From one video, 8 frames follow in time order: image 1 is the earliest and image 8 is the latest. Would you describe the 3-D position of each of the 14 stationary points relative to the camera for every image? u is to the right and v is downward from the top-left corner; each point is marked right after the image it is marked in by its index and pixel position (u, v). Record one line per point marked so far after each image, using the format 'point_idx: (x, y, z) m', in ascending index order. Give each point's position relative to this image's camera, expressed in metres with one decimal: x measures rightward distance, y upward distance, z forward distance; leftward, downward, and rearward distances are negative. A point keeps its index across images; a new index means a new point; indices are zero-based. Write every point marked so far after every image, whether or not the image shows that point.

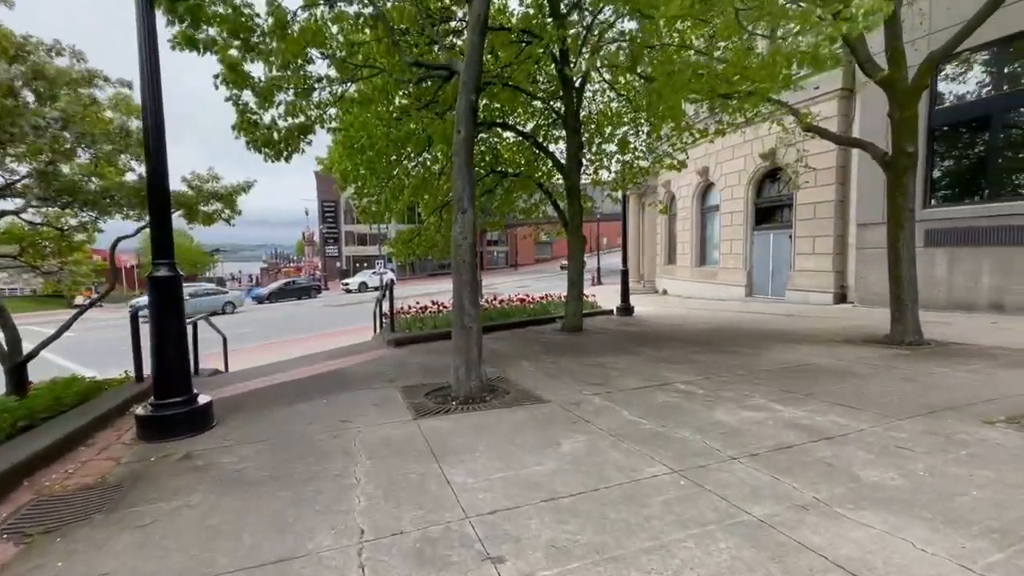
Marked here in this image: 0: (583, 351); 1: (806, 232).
0: (+1.2, -1.0, +7.8) m
1: (+9.8, +1.9, +15.9) m
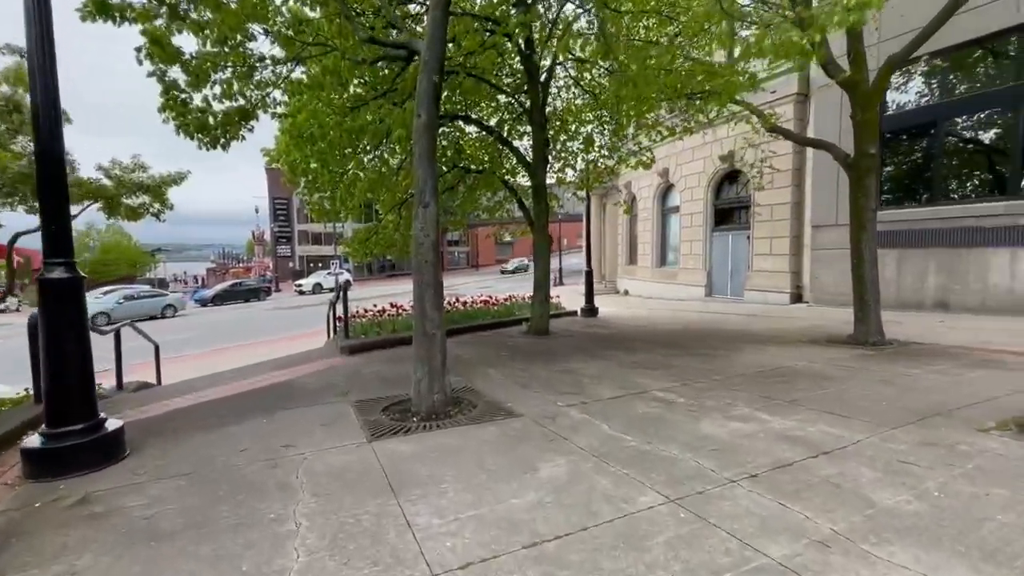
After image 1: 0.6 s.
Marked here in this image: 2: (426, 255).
0: (+0.6, -1.1, +7.4) m
1: (+8.5, +1.8, +16.2) m
2: (-0.8, +0.3, +4.7) m
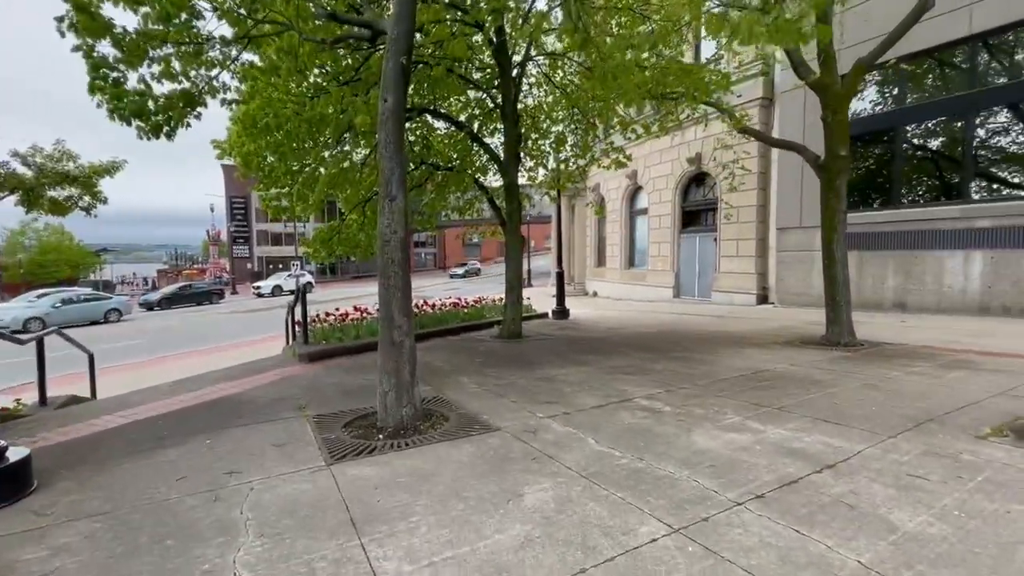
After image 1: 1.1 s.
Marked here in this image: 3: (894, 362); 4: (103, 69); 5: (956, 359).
0: (+0.2, -1.1, +7.1) m
1: (+7.5, +1.8, +16.4) m
2: (-1.1, +0.3, +4.2) m
3: (+5.2, -1.0, +6.5) m
4: (-4.4, +2.4, +5.2) m
5: (+5.9, -0.9, +6.4) m
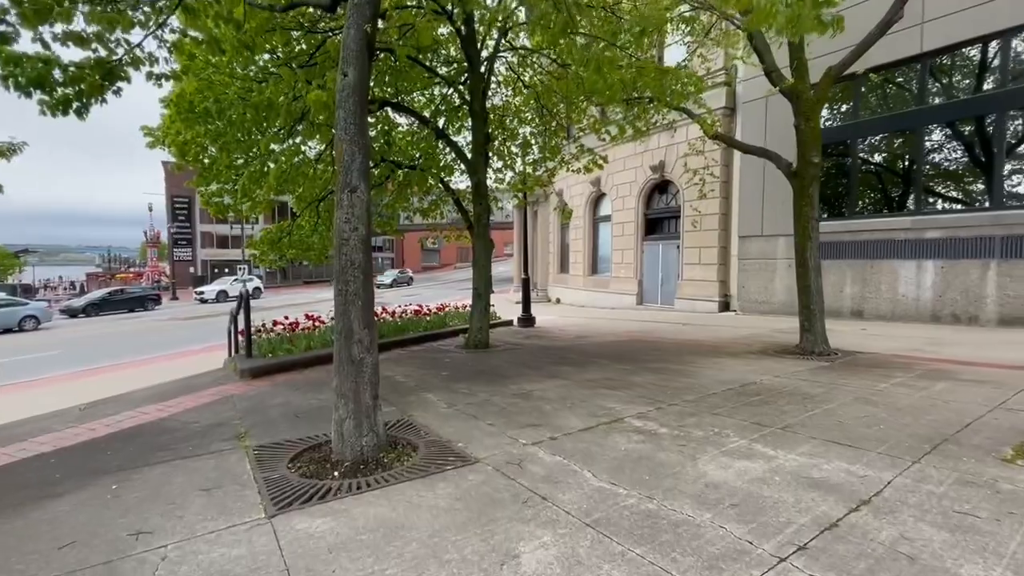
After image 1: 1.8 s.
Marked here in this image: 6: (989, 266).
0: (-0.2, -1.2, +6.5) m
1: (+6.2, +1.5, +16.5) m
2: (-1.2, +0.2, +3.6) m
3: (+4.8, -1.1, +6.3) m
4: (-4.6, +2.3, +4.3) m
5: (+5.6, -1.1, +6.3) m
6: (+10.5, +0.5, +10.5) m
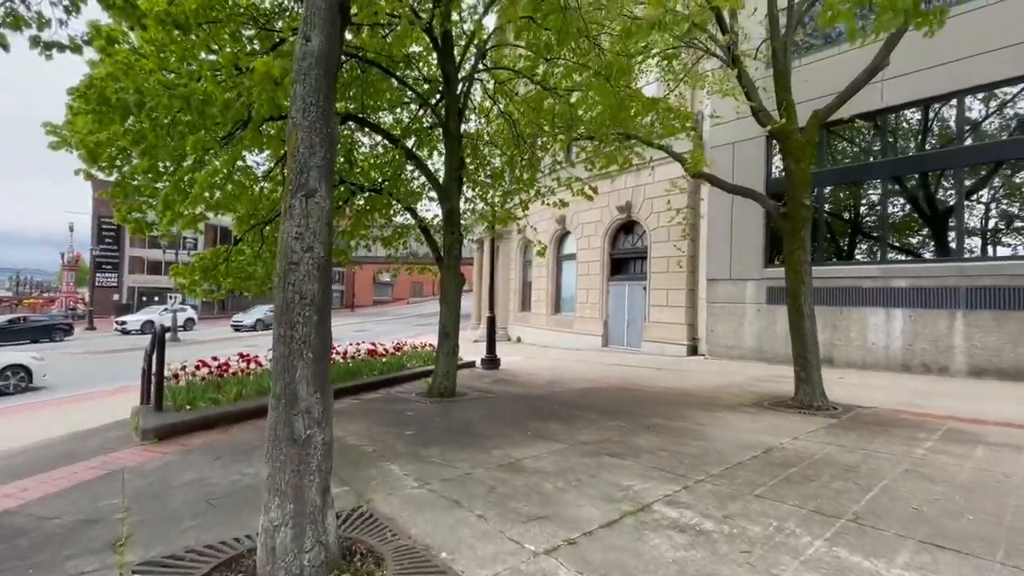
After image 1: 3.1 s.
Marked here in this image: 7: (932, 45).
0: (-0.4, -1.7, +5.4) m
1: (+5.0, +0.1, +16.2) m
2: (-1.1, 0.0, +2.5) m
3: (+4.6, -1.7, +5.7) m
4: (-4.5, +2.1, +3.0) m
5: (+5.3, -1.7, +5.8) m
6: (+9.8, -0.6, +10.5) m
7: (+9.4, +5.4, +10.7) m
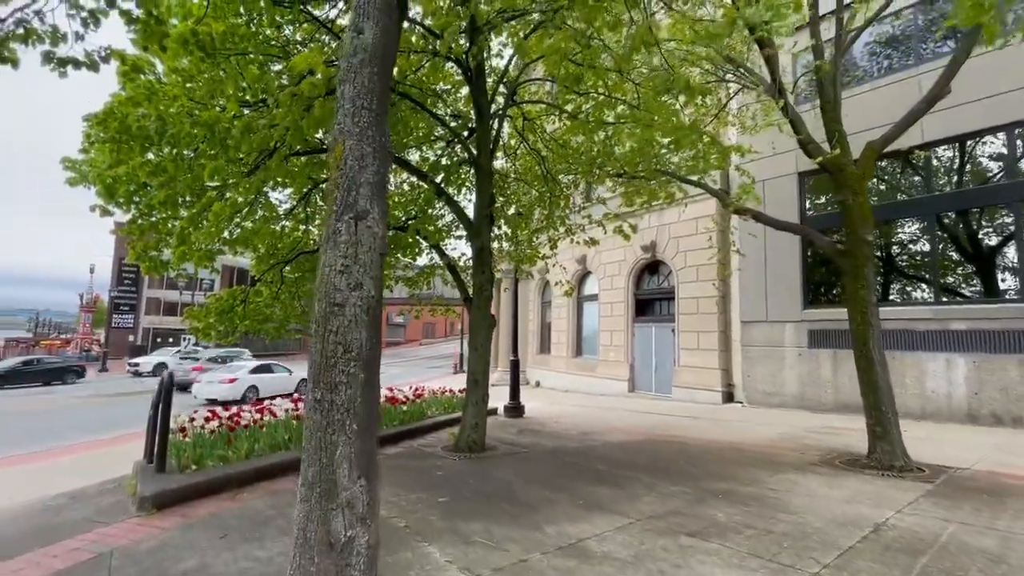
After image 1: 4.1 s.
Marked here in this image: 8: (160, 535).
0: (+0.1, -2.1, +4.7) m
1: (+5.8, -1.3, +15.4) m
2: (-0.7, -0.2, +1.9) m
3: (+5.1, -2.2, +4.9) m
4: (-4.1, +1.9, +2.7) m
5: (+5.8, -2.2, +4.9) m
6: (+10.4, -1.5, +9.6) m
7: (+10.1, +4.5, +10.3) m
8: (-2.8, -2.0, +3.8) m
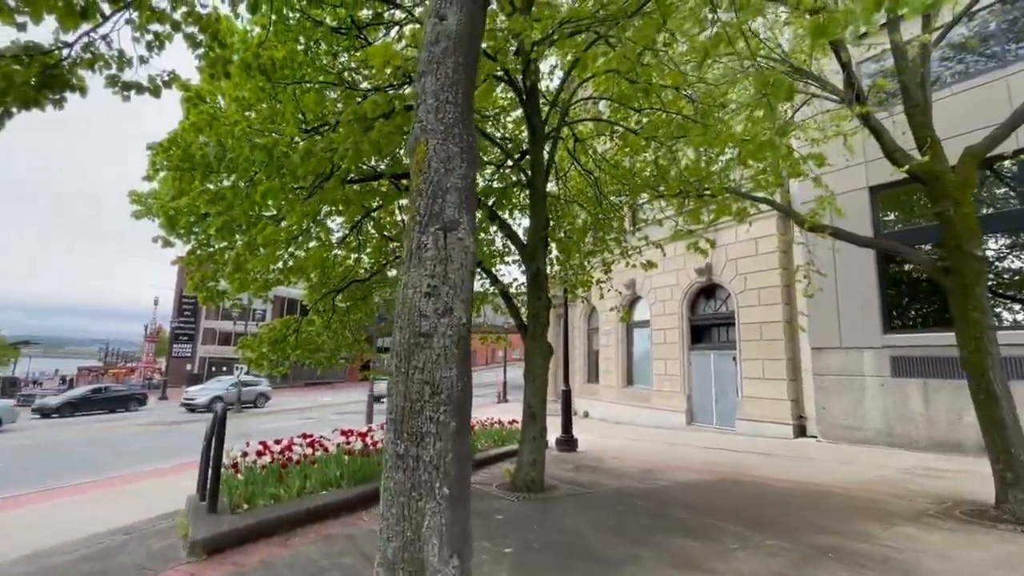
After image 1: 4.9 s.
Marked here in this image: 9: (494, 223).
0: (+0.7, -2.3, +4.1) m
1: (+7.3, -2.0, +14.3) m
2: (-0.2, -0.3, +1.6) m
3: (+5.7, -2.3, +3.9) m
4: (-3.6, +1.7, +2.7) m
5: (+6.5, -2.3, +3.8) m
6: (+11.5, -1.8, +8.2) m
7: (+11.1, +4.1, +9.3) m
8: (-2.2, -2.2, +3.5) m
9: (-0.3, +1.1, +7.6) m
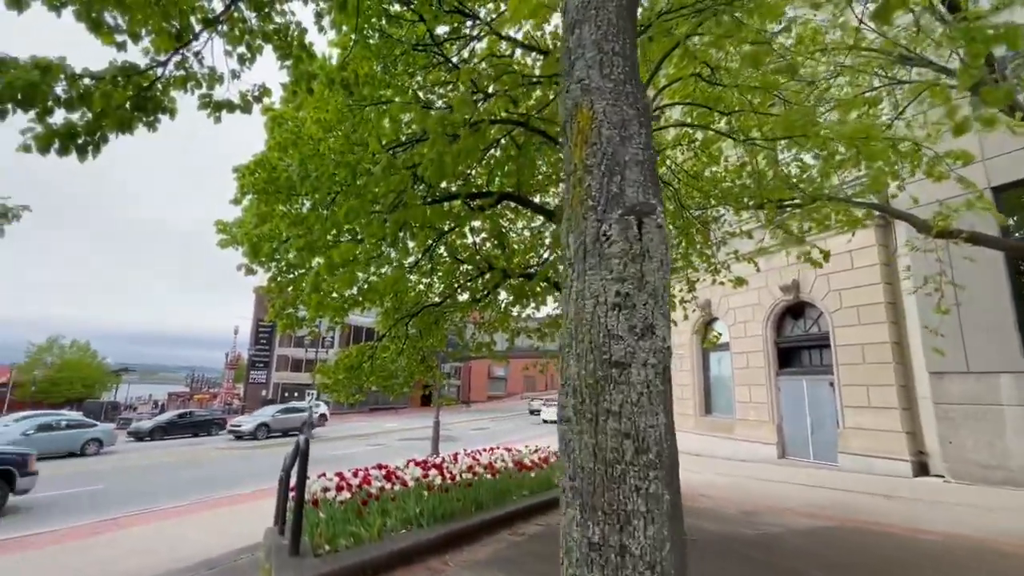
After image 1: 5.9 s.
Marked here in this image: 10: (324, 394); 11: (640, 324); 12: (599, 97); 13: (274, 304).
0: (+1.6, -2.5, +3.4) m
1: (+9.3, -2.5, +12.8) m
2: (+0.3, -0.3, +1.1) m
3: (+6.5, -2.3, +2.6) m
4: (-3.0, +1.5, +2.7) m
5: (+7.3, -2.3, +2.5) m
6: (+12.7, -1.9, +6.3) m
7: (+12.3, +4.0, +7.7) m
8: (-1.4, -2.3, +3.2) m
9: (+0.9, +0.7, +7.1) m
10: (-3.0, -1.7, +7.6) m
11: (+0.3, -0.1, +1.1) m
12: (+0.2, +0.6, +1.4) m
13: (-3.1, -0.2, +6.3) m
